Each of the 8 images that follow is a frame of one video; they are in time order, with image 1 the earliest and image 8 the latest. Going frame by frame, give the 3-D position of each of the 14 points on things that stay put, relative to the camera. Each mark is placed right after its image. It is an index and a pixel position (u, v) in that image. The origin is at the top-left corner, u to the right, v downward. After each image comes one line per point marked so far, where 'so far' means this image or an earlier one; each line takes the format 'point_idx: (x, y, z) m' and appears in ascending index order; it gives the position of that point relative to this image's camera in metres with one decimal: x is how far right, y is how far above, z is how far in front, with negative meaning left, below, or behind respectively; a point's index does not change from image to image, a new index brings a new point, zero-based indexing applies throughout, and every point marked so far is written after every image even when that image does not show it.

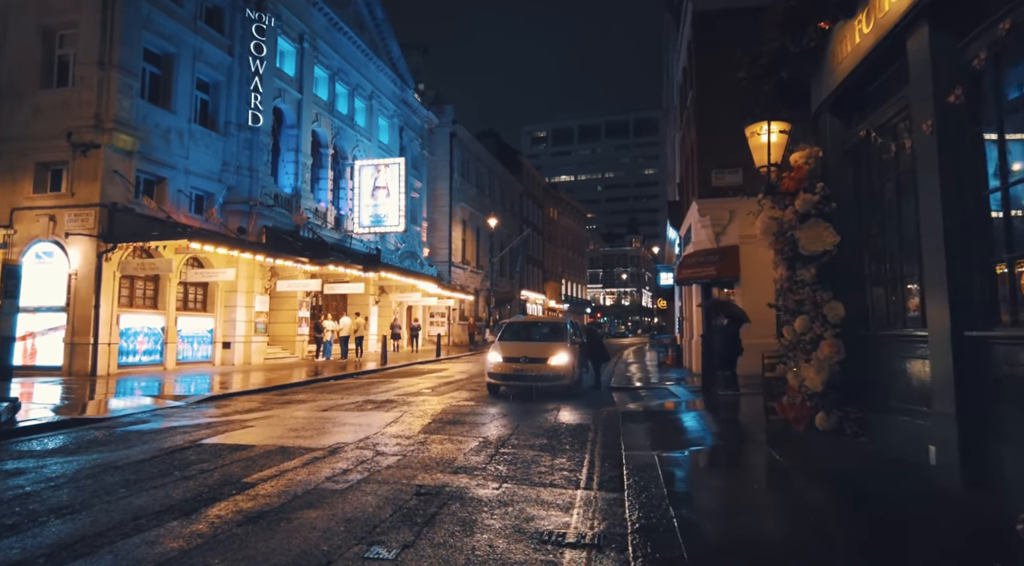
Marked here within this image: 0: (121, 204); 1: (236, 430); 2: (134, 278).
0: (-10.6, +2.1, +17.9) m
1: (-4.0, -2.1, +9.6) m
2: (-10.8, +0.1, +18.9) m
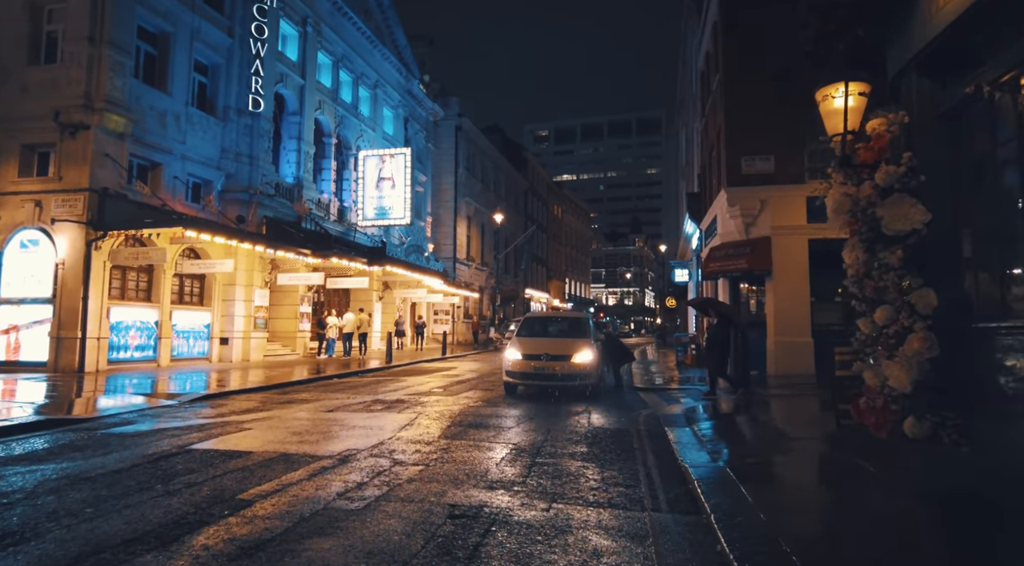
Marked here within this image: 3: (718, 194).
0: (-10.2, +2.4, +16.8) m
1: (-3.6, -1.9, +8.5) m
2: (-10.4, +0.4, +17.9) m
3: (+5.8, +2.5, +18.5) m
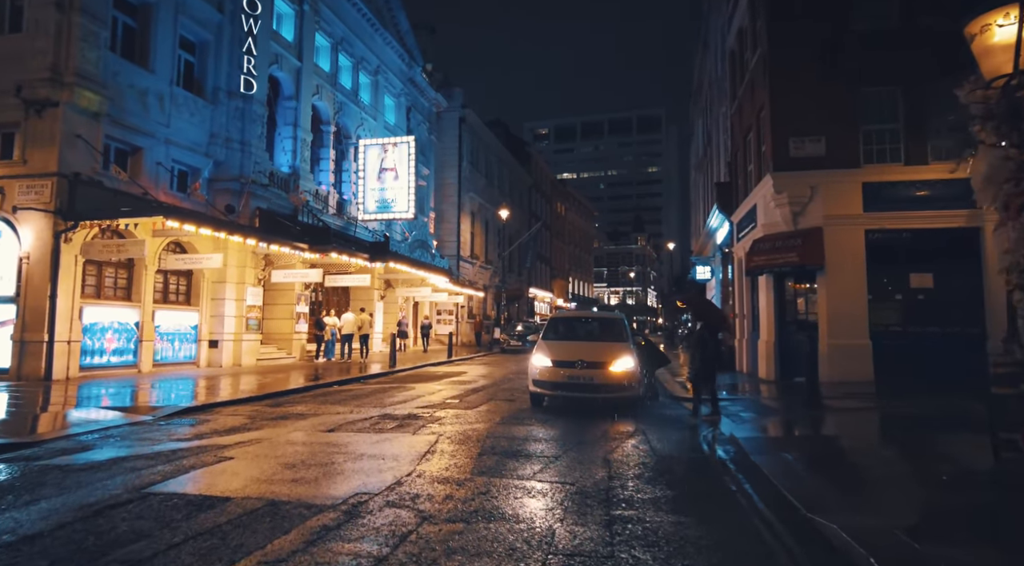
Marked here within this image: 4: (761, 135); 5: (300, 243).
0: (-9.7, +2.5, +15.0) m
1: (-3.1, -1.9, +6.7) m
2: (-9.9, +0.4, +16.0) m
3: (+6.2, +2.6, +16.7) m
4: (+6.4, +3.8, +16.9) m
5: (-6.3, +1.2, +19.7) m
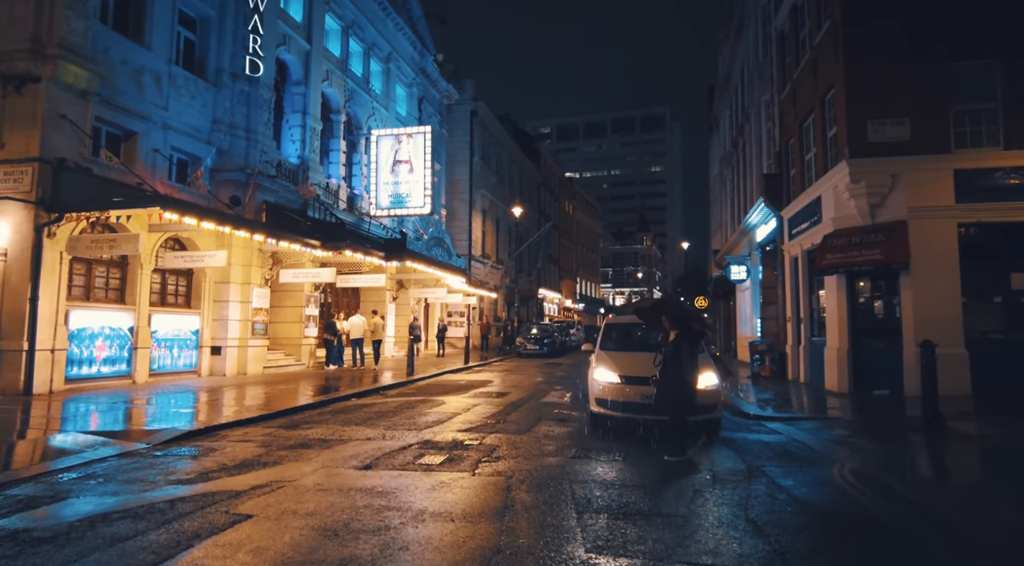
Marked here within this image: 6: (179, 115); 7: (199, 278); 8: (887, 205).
0: (-8.8, +2.4, +13.2) m
1: (-2.2, -1.9, +5.0) m
2: (-9.1, +0.4, +14.3) m
3: (+7.1, +2.6, +15.0) m
4: (+7.2, +3.7, +15.1) m
5: (-5.5, +1.2, +18.0) m
6: (-8.3, +4.2, +16.4) m
7: (-8.1, +0.1, +17.2) m
8: (+7.6, +1.6, +13.3) m
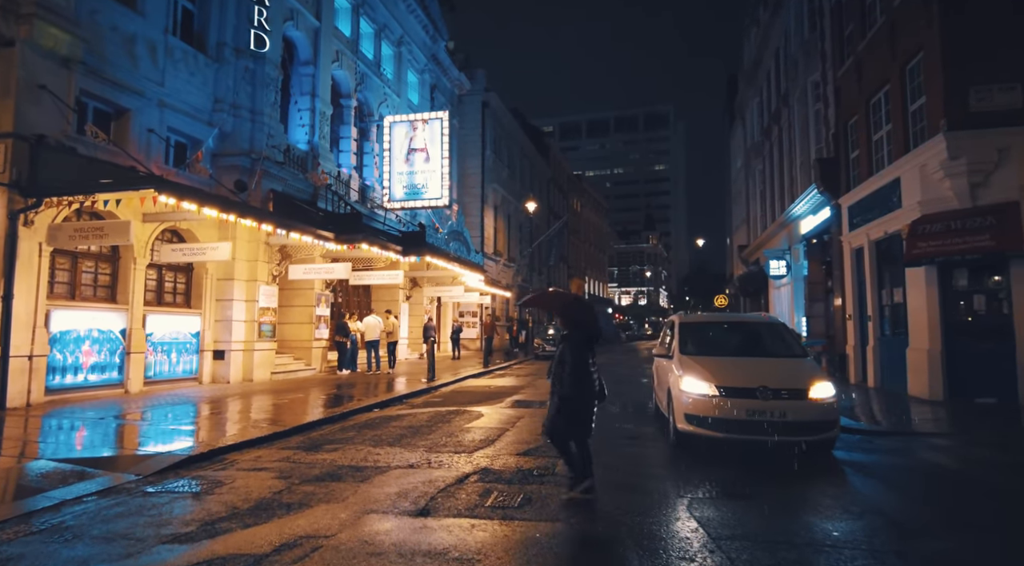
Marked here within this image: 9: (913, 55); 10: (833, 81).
0: (-8.0, +2.5, +11.4) m
1: (-1.3, -1.7, +3.2) m
2: (-8.2, +0.5, +12.5) m
3: (+7.9, +2.7, +13.2) m
4: (+8.1, +3.9, +13.3) m
5: (-4.6, +1.3, +16.2) m
6: (-7.4, +4.2, +14.7) m
7: (-7.3, +0.2, +15.4) m
8: (+8.4, +1.7, +11.6) m
9: (+7.9, +4.5, +13.1) m
10: (+8.8, +5.6, +18.3) m
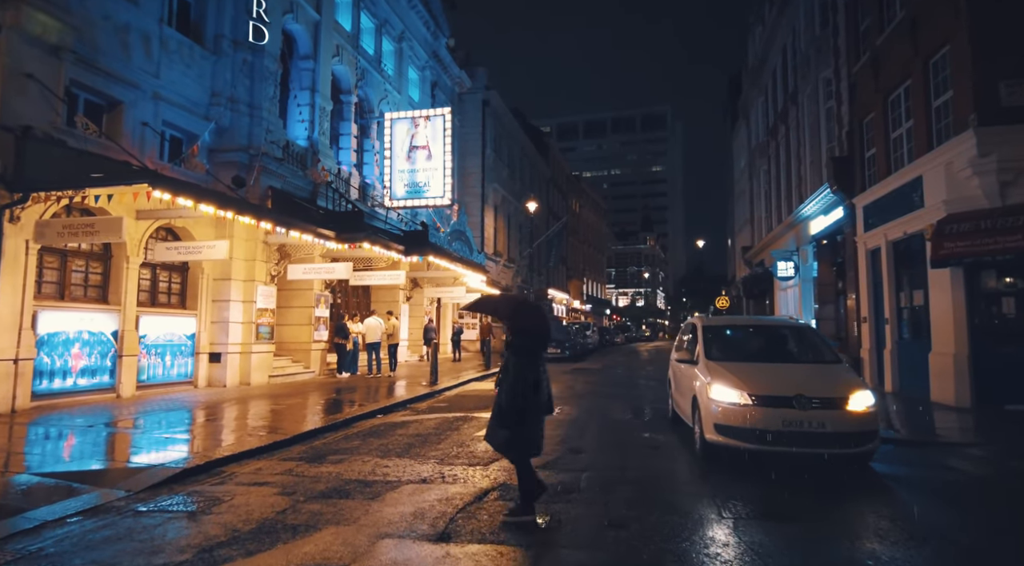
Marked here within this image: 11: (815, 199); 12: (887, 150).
0: (-7.8, +2.5, +10.9) m
1: (-1.1, -1.7, +2.7) m
2: (-8.0, +0.5, +12.0) m
3: (+8.1, +2.7, +12.8) m
4: (+8.3, +3.8, +12.9) m
5: (-4.5, +1.3, +15.7) m
6: (-7.3, +4.2, +14.1) m
7: (-7.1, +0.2, +14.9) m
8: (+8.6, +1.7, +11.1) m
9: (+8.1, +4.5, +12.6) m
10: (+9.0, +5.5, +17.8) m
11: (+9.0, +2.5, +19.6) m
12: (+8.6, +3.1, +15.2) m
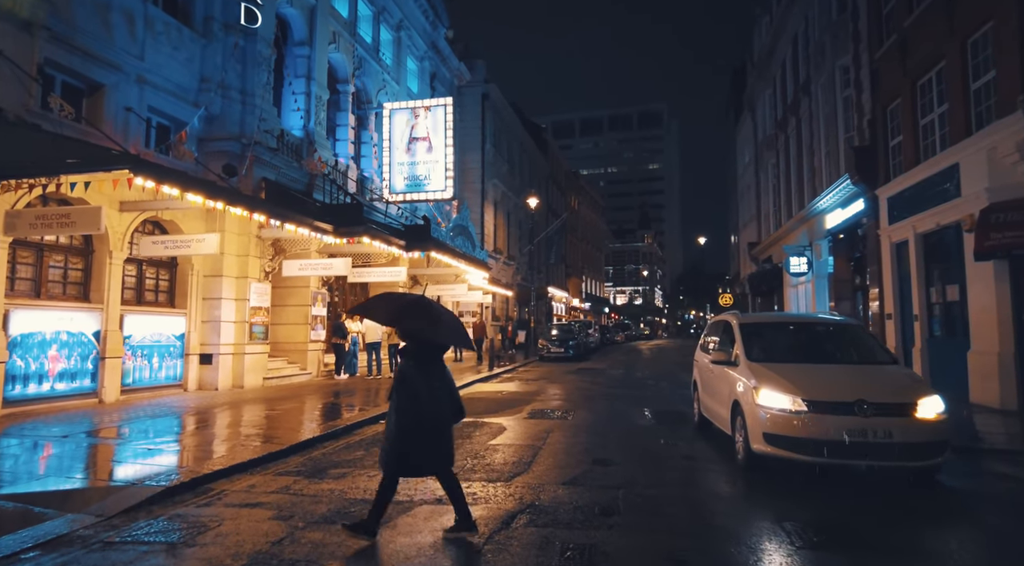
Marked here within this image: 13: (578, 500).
0: (-7.5, +2.6, +10.0) m
1: (-0.8, -1.7, +1.8) m
2: (-7.8, +0.6, +11.0) m
3: (+8.3, +2.8, +12.0) m
4: (+8.5, +4.0, +12.1) m
5: (-4.3, +1.3, +14.8) m
6: (-7.1, +4.3, +13.2) m
7: (-6.9, +0.3, +14.0) m
8: (+8.8, +1.8, +10.3) m
9: (+8.3, +4.6, +11.8) m
10: (+9.2, +5.7, +17.0) m
11: (+9.2, +2.6, +18.8) m
12: (+8.8, +3.2, +14.4) m
13: (+0.6, -2.0, +6.2) m
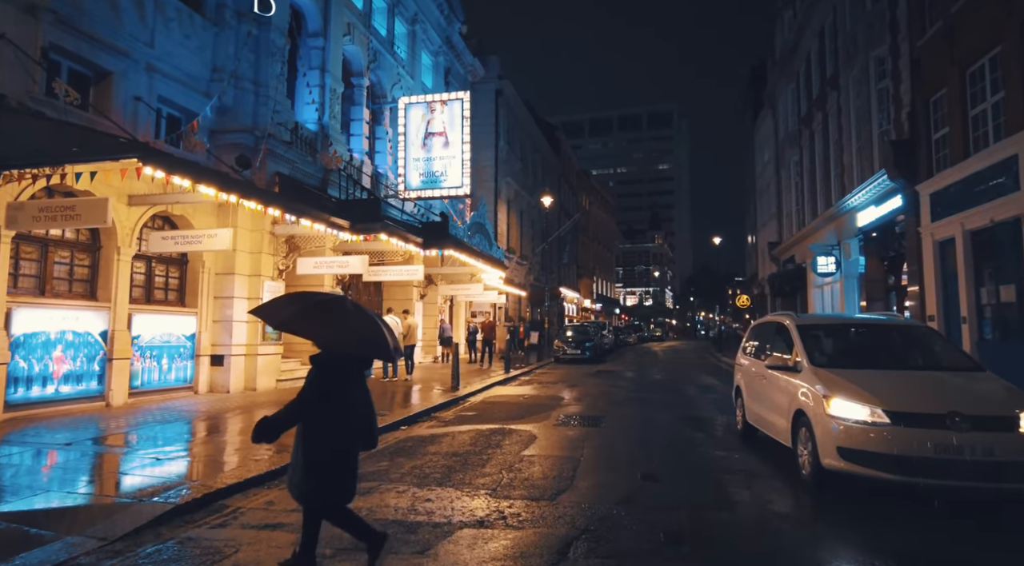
0: (-7.1, +2.6, +9.4) m
1: (-0.4, -1.6, +1.2) m
2: (-7.3, +0.6, +10.5) m
3: (+8.8, +2.8, +11.2) m
4: (+9.0, +4.0, +11.3) m
5: (-3.8, +1.4, +14.2) m
6: (-6.6, +4.3, +12.6) m
7: (-6.4, +0.3, +13.4) m
8: (+9.3, +1.8, +9.5) m
9: (+8.8, +4.6, +11.1) m
10: (+9.7, +5.7, +16.3) m
11: (+9.8, +2.6, +18.0) m
12: (+9.4, +3.2, +13.7) m
13: (+1.0, -2.0, +5.5) m
